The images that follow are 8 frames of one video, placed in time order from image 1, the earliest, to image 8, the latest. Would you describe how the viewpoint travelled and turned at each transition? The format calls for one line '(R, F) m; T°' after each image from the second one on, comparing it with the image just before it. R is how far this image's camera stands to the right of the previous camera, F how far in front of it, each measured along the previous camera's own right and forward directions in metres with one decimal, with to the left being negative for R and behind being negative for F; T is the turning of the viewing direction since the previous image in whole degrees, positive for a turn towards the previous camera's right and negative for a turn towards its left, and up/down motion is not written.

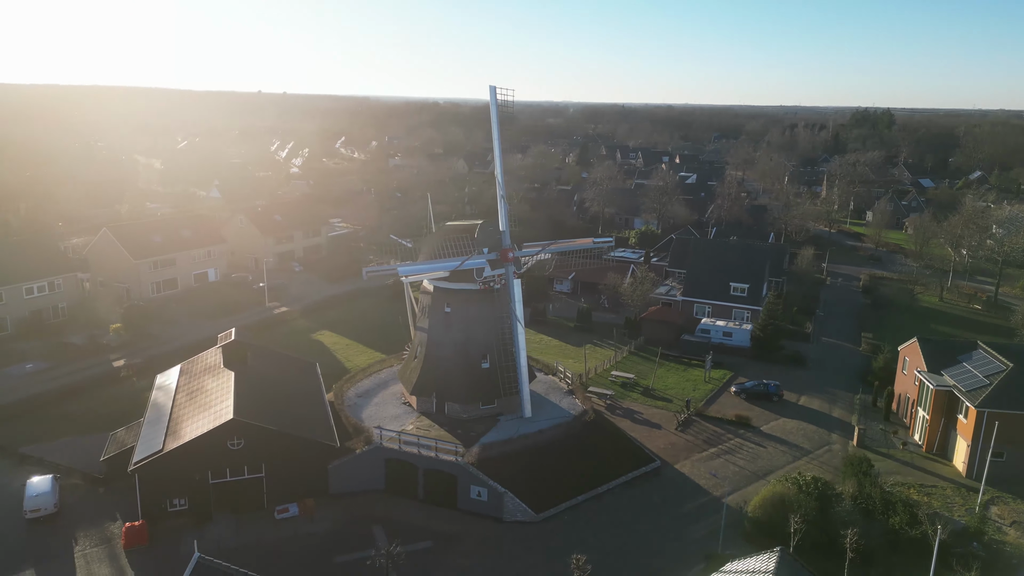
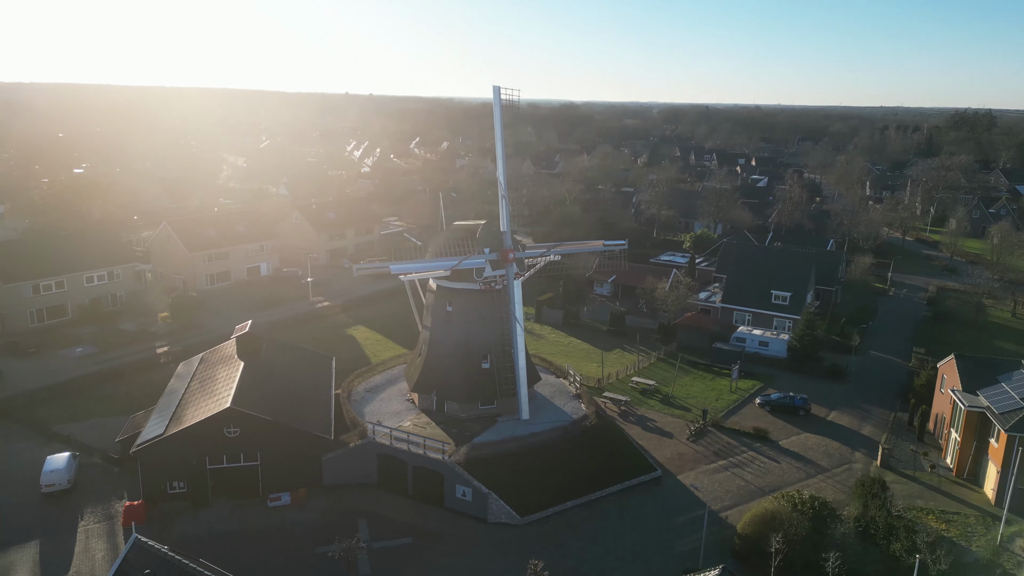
(+2.0, +0.2) m; -6°
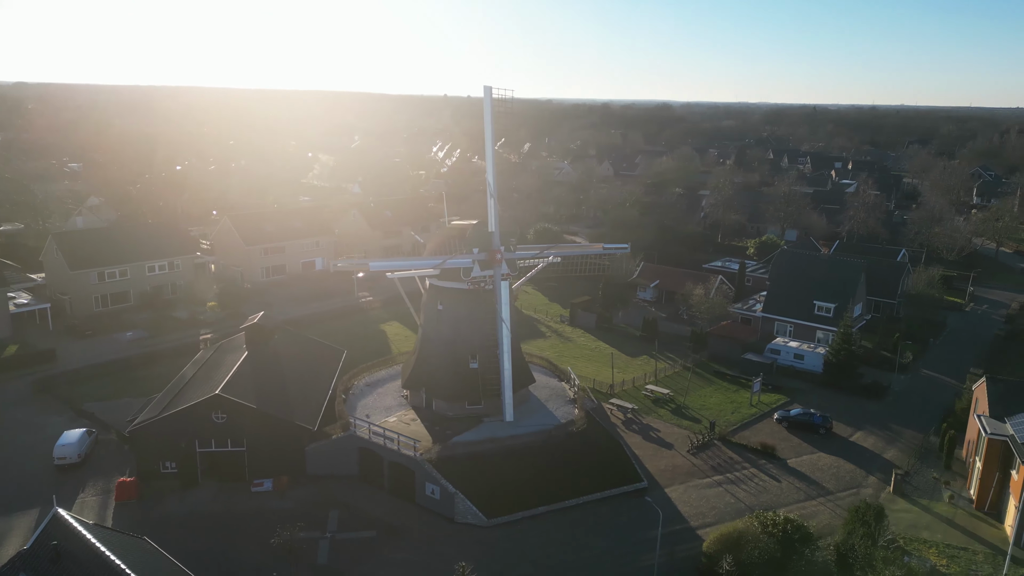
(+2.8, +0.3) m; -7°
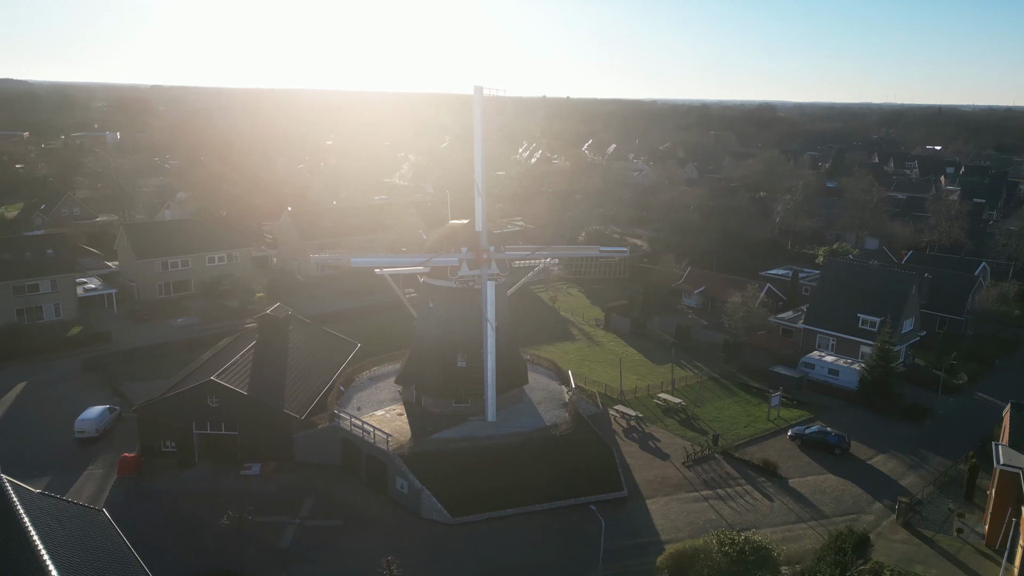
(+2.9, +0.2) m; -8°
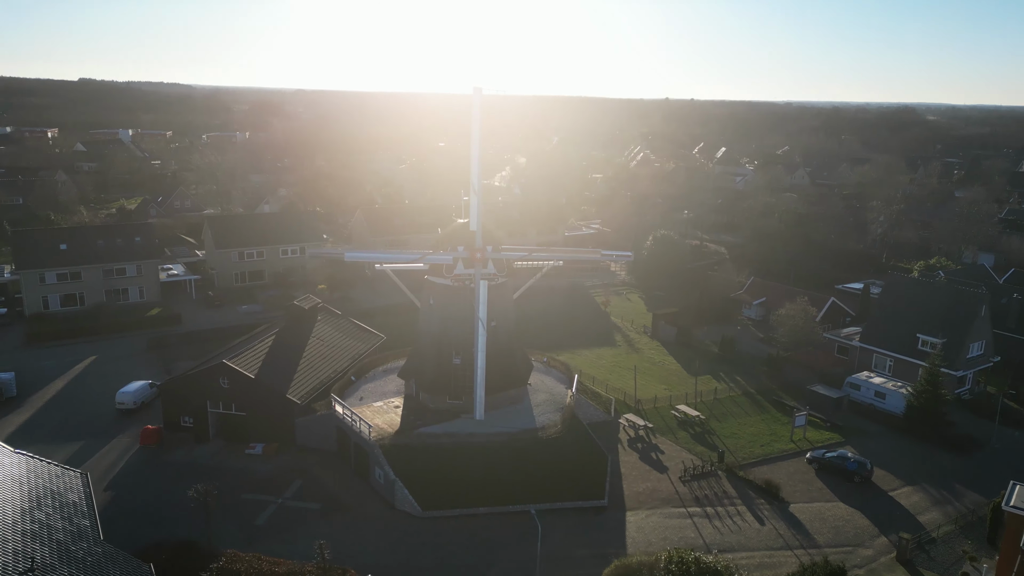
(+3.3, +0.2) m; -9°
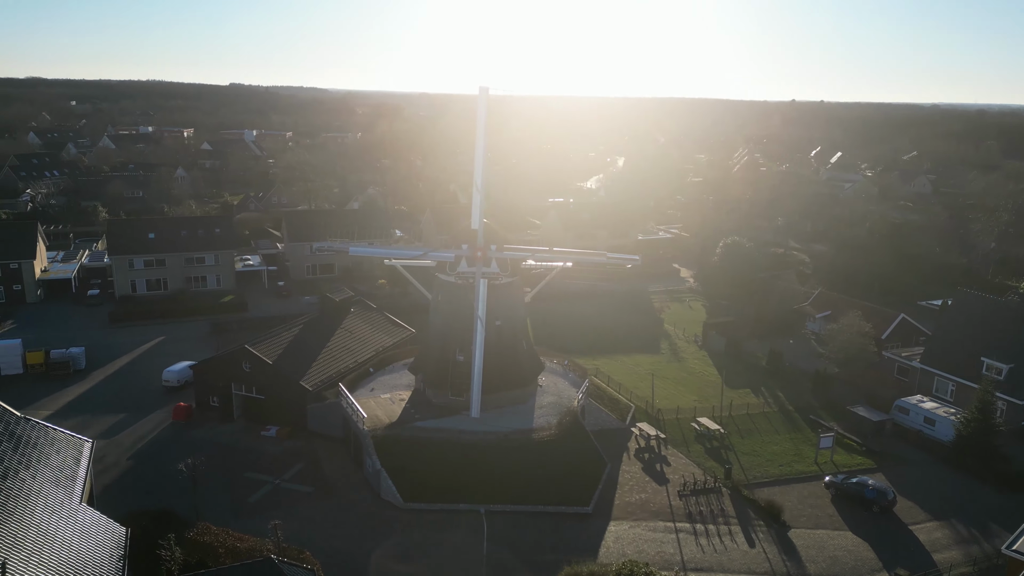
(+3.0, +0.2) m; -9°
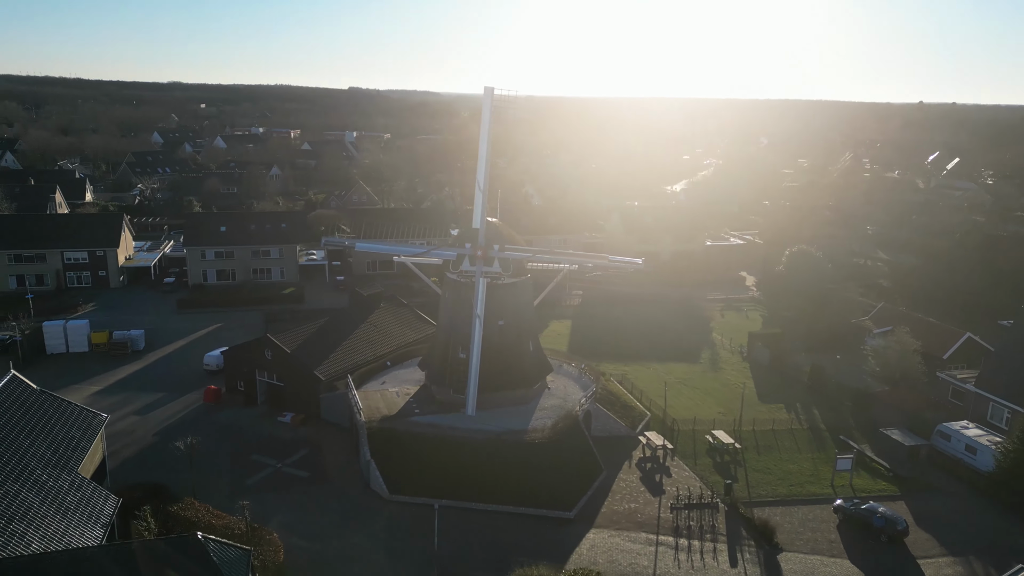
(+2.7, +0.2) m; -8°
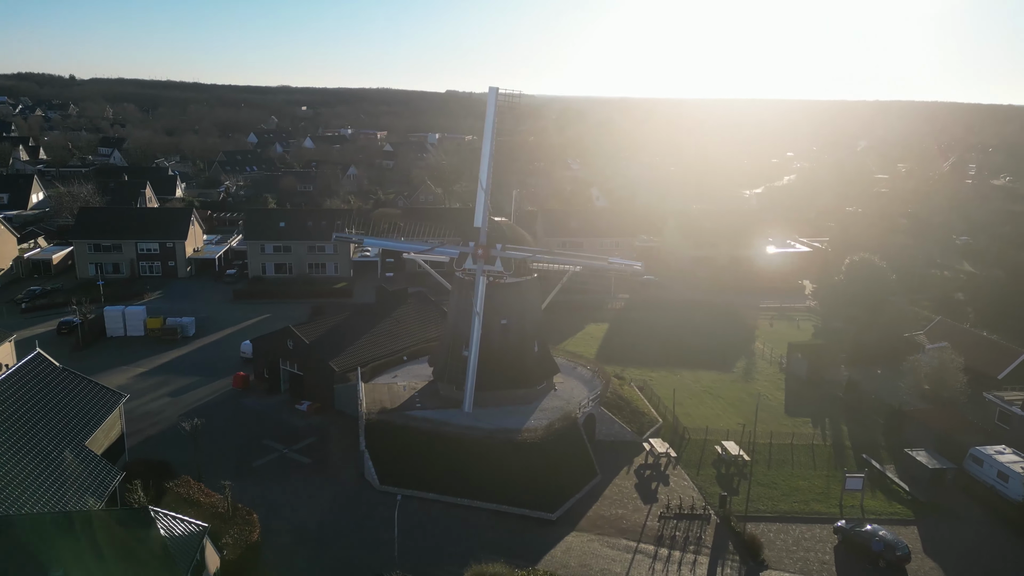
(+2.4, +0.1) m; -7°
